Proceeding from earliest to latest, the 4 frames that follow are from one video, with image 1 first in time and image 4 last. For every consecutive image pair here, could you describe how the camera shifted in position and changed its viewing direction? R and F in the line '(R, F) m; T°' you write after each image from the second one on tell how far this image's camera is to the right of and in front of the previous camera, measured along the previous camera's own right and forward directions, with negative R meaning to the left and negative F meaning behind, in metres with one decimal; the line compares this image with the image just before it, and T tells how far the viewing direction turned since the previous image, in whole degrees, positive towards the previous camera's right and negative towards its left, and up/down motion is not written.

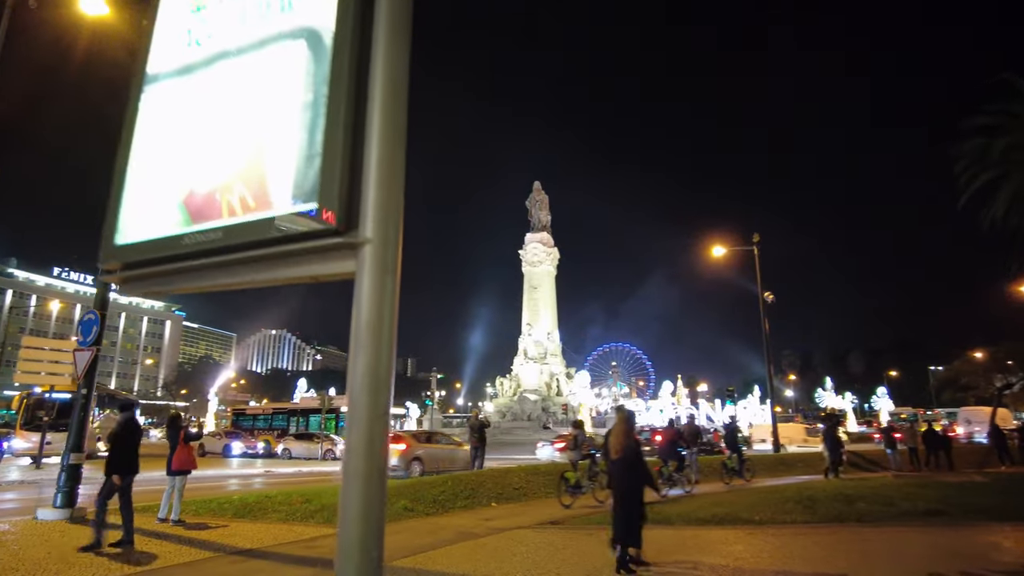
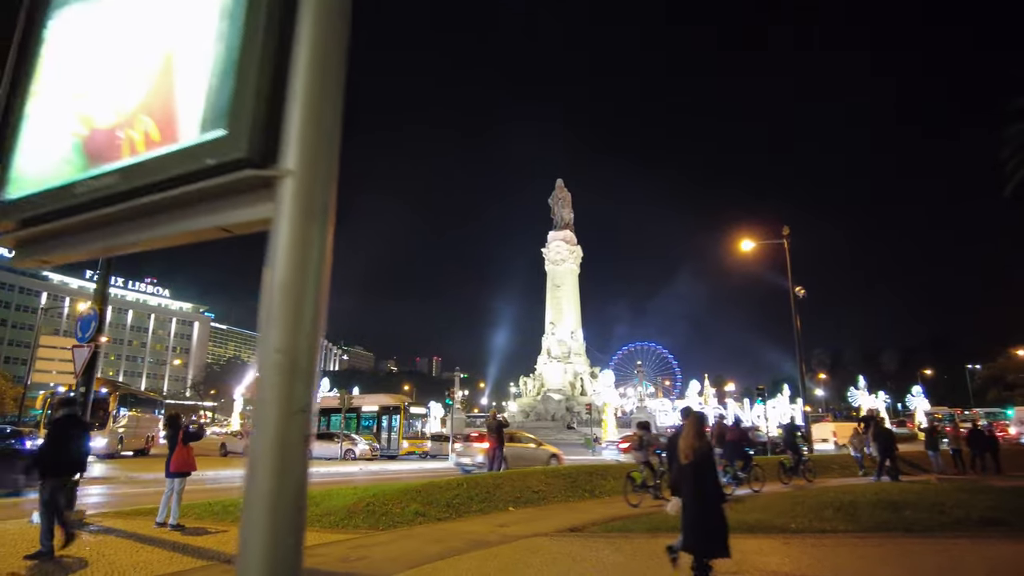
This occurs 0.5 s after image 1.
(+0.1, +0.7) m; -2°
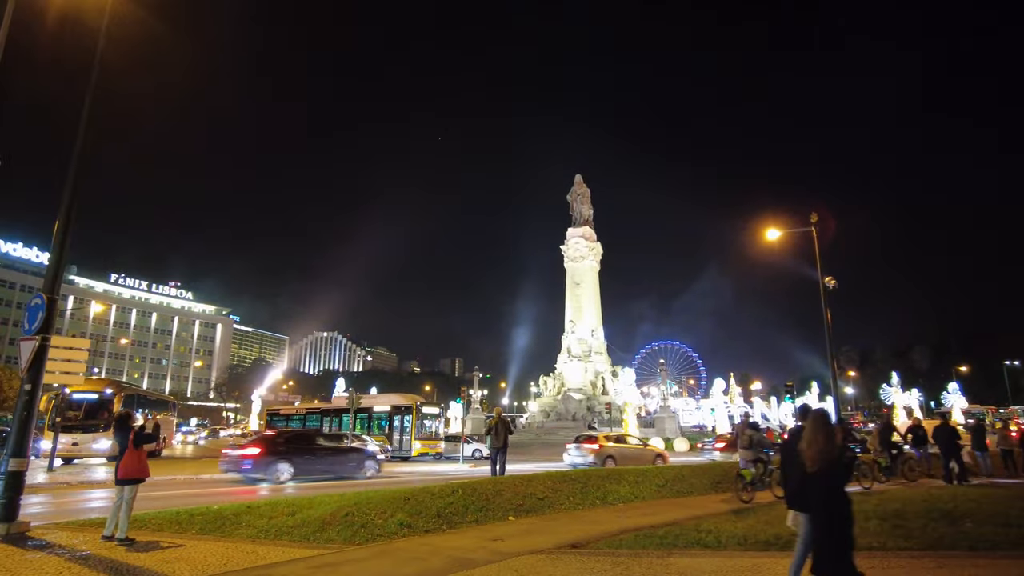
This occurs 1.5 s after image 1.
(+0.4, +1.2) m; -2°
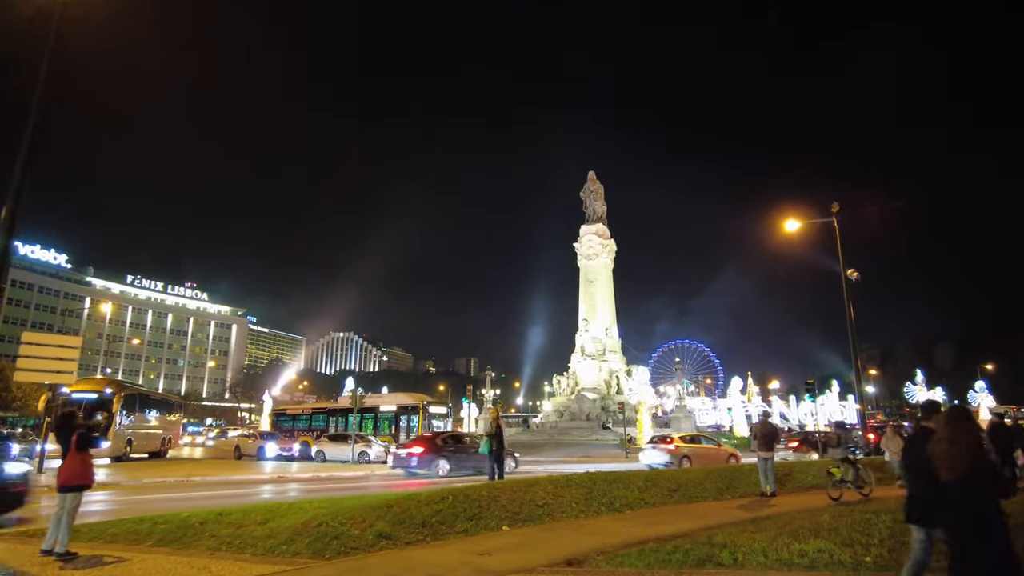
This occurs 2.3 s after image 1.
(+0.3, +1.0) m; -1°
